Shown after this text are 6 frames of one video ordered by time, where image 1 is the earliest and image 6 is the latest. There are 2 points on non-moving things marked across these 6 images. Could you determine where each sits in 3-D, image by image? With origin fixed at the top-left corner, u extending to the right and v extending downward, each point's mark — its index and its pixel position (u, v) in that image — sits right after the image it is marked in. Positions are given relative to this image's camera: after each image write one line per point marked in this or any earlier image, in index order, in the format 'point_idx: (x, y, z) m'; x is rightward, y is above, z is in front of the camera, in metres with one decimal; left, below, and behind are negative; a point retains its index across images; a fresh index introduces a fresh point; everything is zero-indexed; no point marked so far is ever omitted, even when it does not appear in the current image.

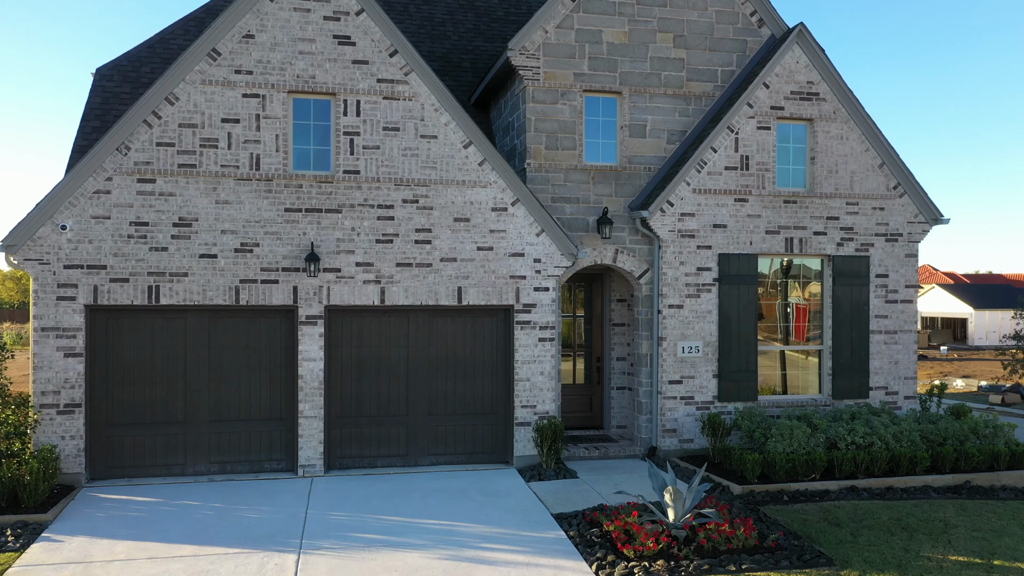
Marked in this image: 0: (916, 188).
0: (+5.8, +1.4, +12.1) m
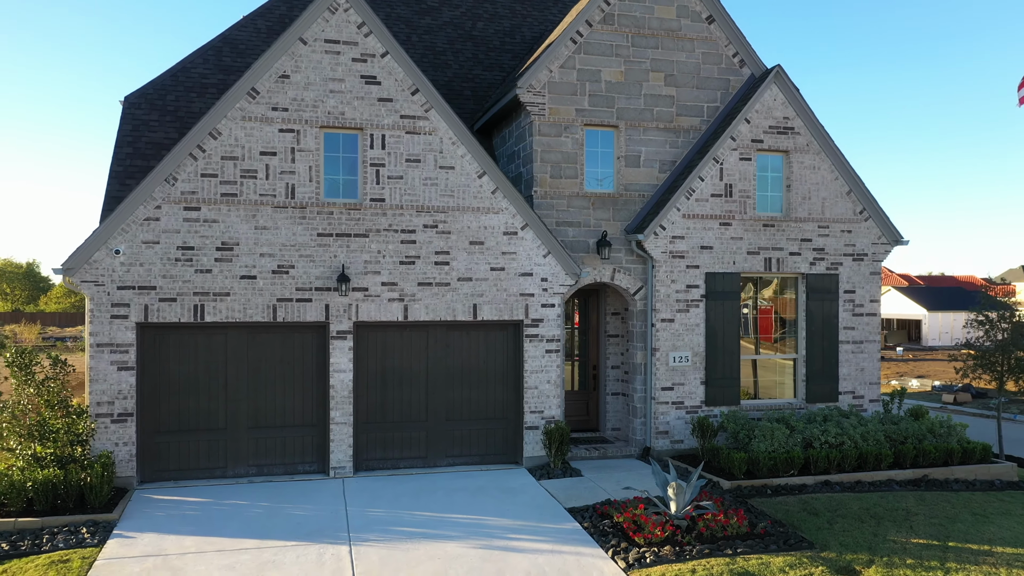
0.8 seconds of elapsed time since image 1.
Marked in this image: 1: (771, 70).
0: (+5.8, +1.2, +13.5) m
1: (+4.0, +3.3, +13.1) m
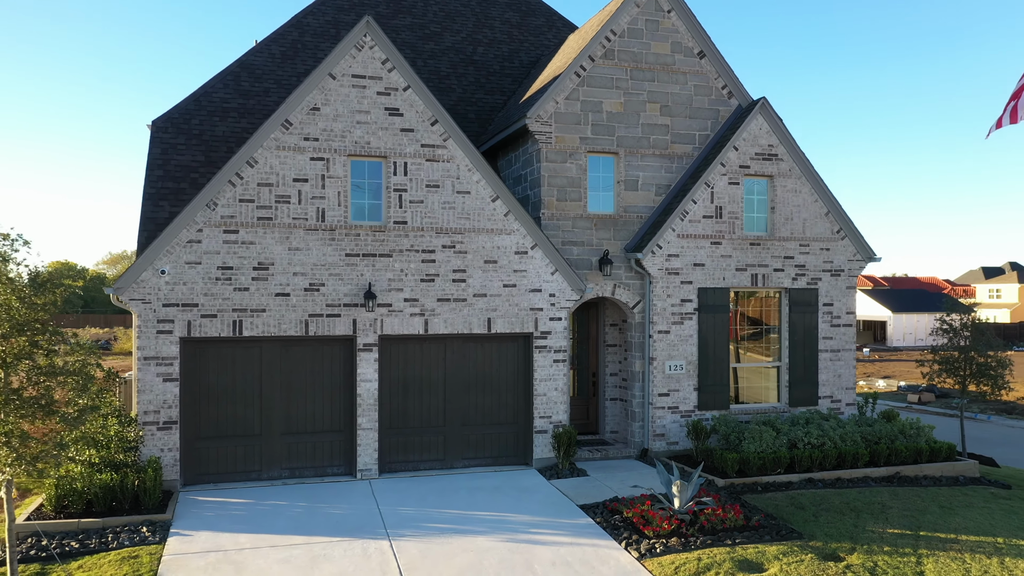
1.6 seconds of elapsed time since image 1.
0: (+6.0, +1.0, +14.7) m
1: (+4.1, +3.1, +14.2) m
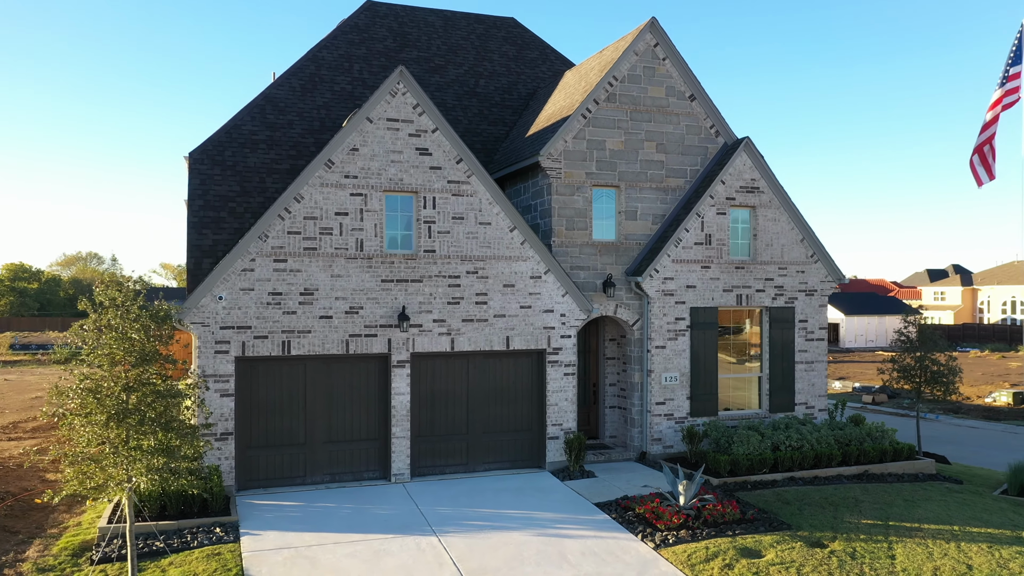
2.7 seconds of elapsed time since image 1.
0: (+6.1, +0.6, +16.5) m
1: (+4.3, +2.8, +15.9) m
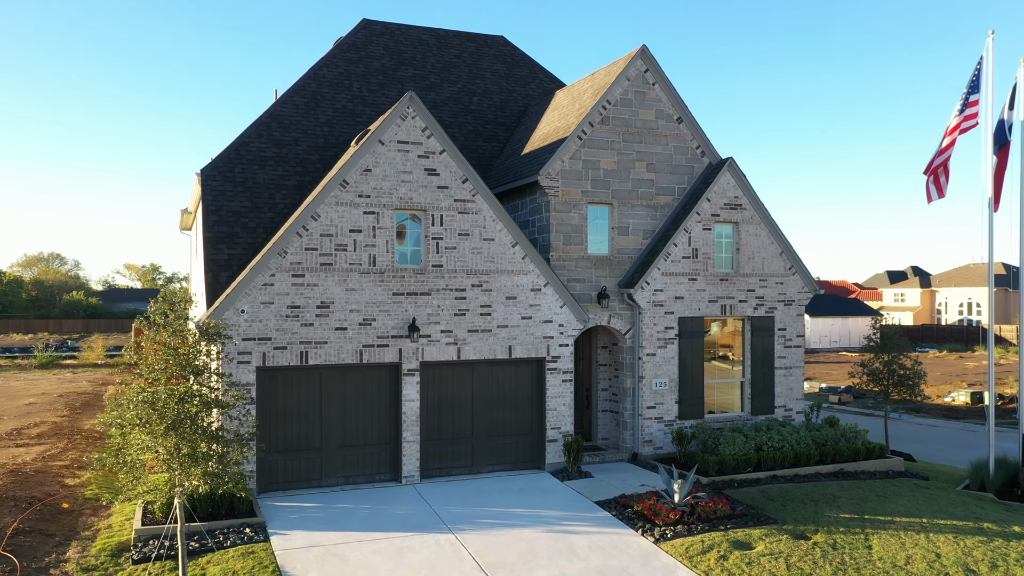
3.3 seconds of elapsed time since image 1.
0: (+6.1, +0.4, +17.6) m
1: (+4.3, +2.5, +17.0) m
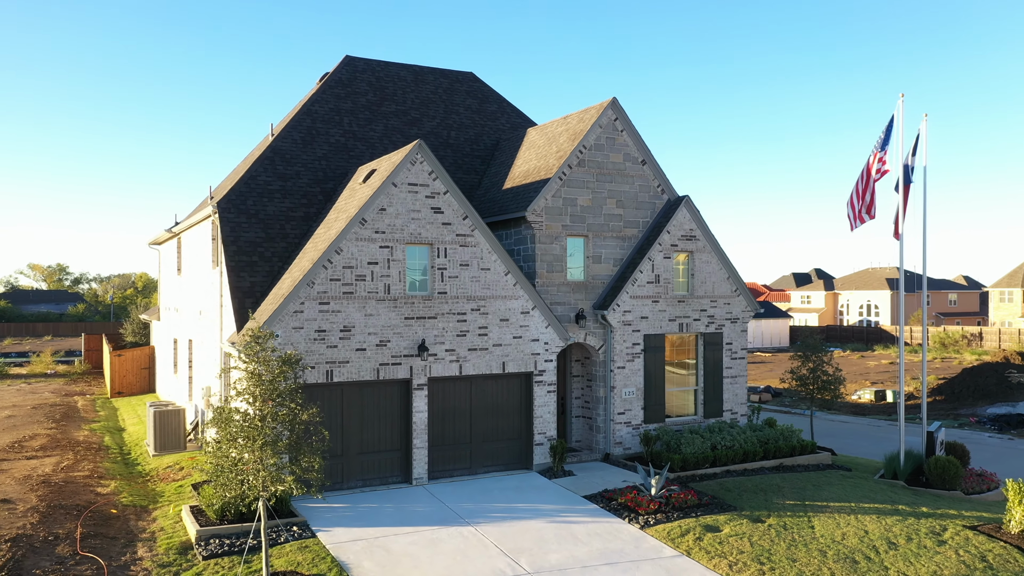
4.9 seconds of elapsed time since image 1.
0: (+5.6, -0.1, +20.4) m
1: (+3.9, +2.1, +19.6) m
